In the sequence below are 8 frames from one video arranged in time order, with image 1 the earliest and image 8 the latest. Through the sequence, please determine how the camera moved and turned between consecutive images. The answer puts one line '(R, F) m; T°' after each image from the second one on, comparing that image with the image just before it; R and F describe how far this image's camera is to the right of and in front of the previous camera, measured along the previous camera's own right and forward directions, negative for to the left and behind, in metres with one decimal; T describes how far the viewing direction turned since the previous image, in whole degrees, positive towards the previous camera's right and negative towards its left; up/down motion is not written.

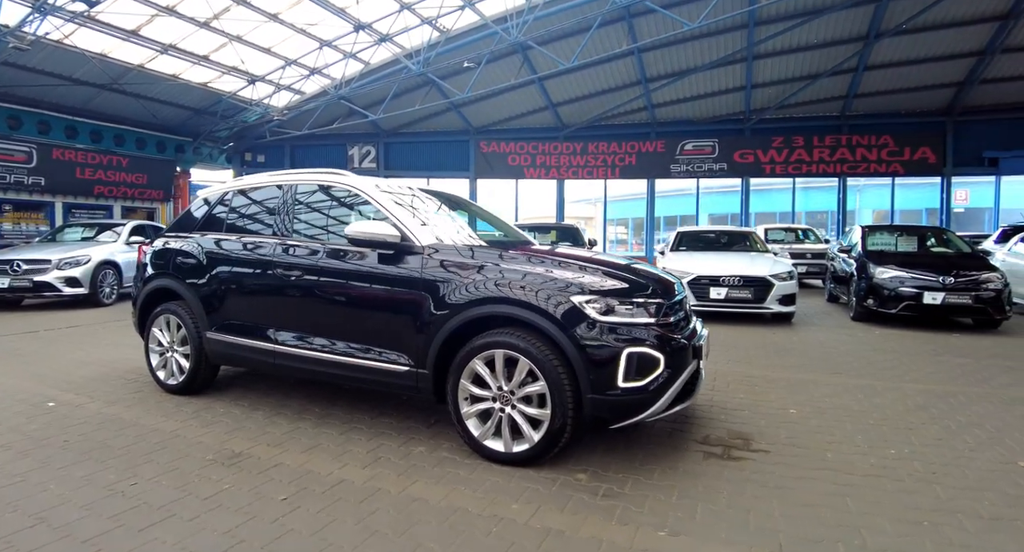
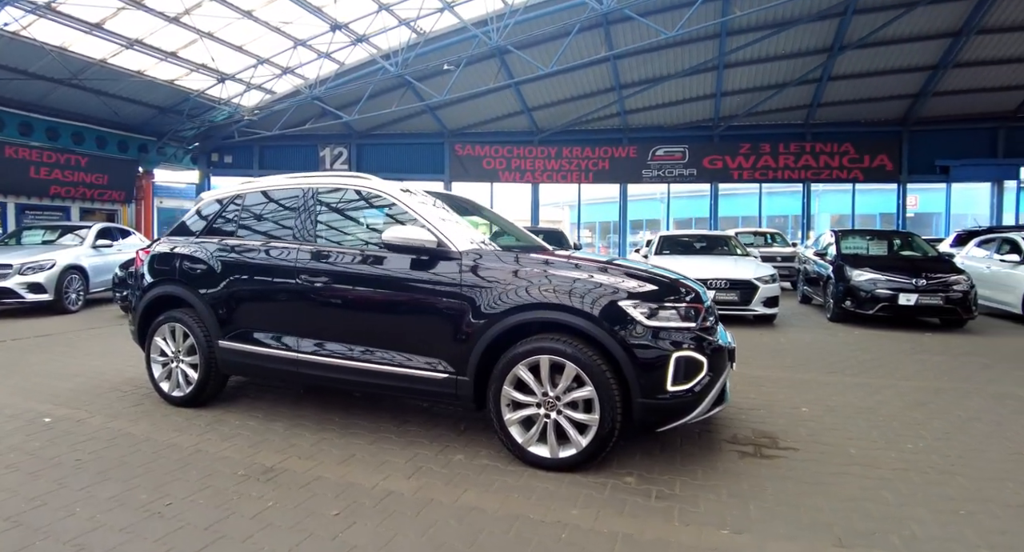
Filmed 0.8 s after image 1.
(-0.5, 0.0) m; +4°
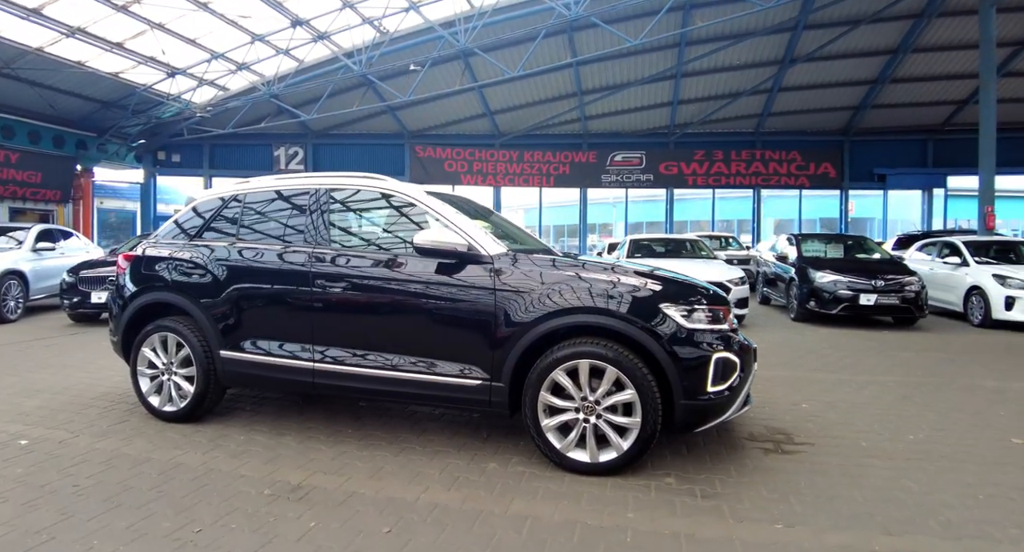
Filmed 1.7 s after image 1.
(-0.5, +0.1) m; +5°
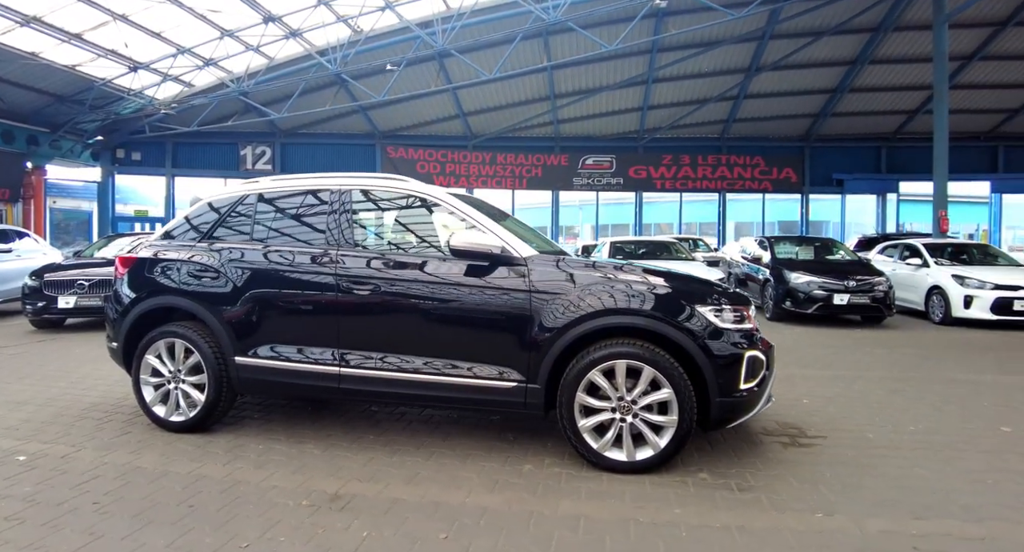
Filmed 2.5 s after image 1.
(-0.4, 0.0) m; +4°
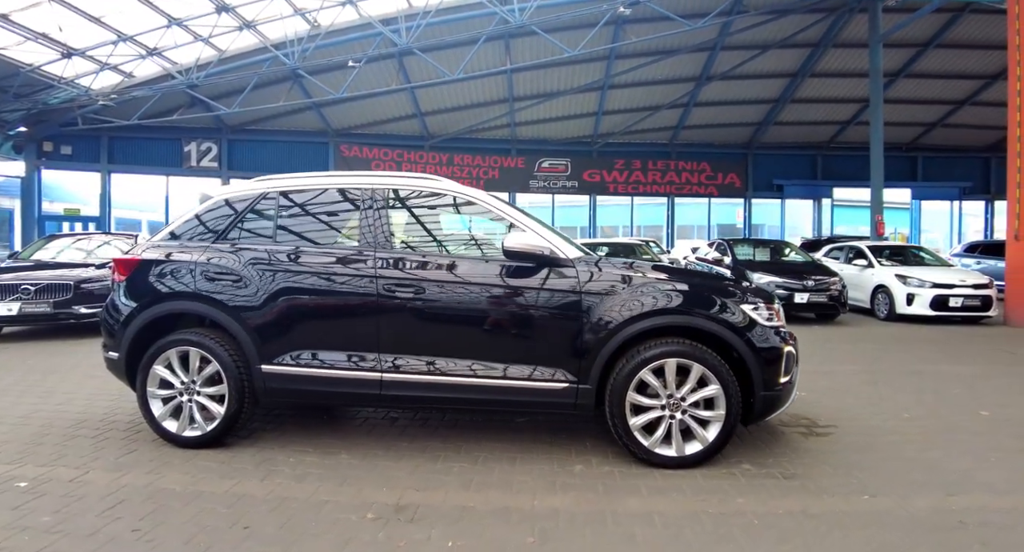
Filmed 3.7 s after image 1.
(-0.6, 0.0) m; +6°
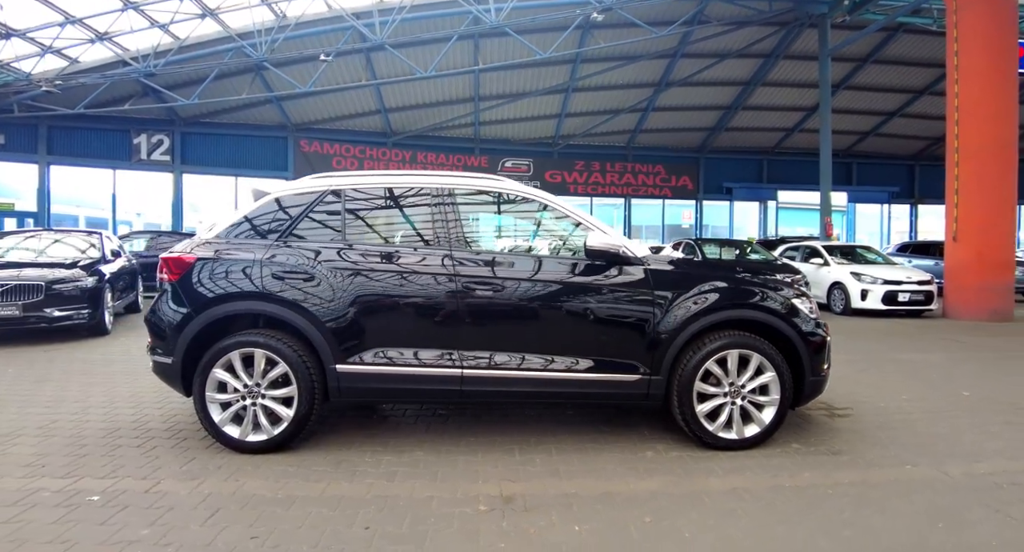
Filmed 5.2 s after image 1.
(-0.8, -0.1) m; +6°
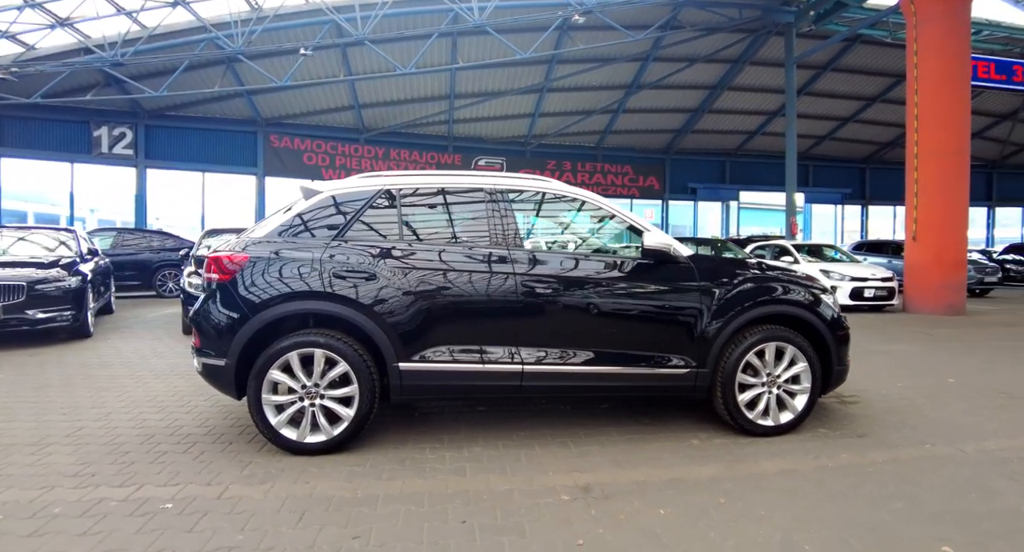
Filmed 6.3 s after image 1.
(-0.6, -0.1) m; +4°
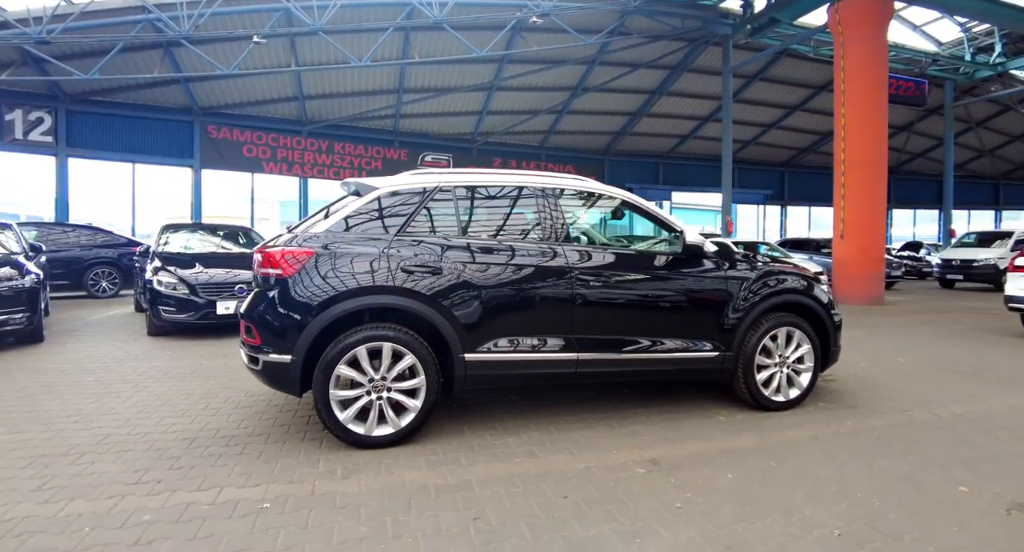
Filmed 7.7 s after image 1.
(-0.9, -0.1) m; +8°
